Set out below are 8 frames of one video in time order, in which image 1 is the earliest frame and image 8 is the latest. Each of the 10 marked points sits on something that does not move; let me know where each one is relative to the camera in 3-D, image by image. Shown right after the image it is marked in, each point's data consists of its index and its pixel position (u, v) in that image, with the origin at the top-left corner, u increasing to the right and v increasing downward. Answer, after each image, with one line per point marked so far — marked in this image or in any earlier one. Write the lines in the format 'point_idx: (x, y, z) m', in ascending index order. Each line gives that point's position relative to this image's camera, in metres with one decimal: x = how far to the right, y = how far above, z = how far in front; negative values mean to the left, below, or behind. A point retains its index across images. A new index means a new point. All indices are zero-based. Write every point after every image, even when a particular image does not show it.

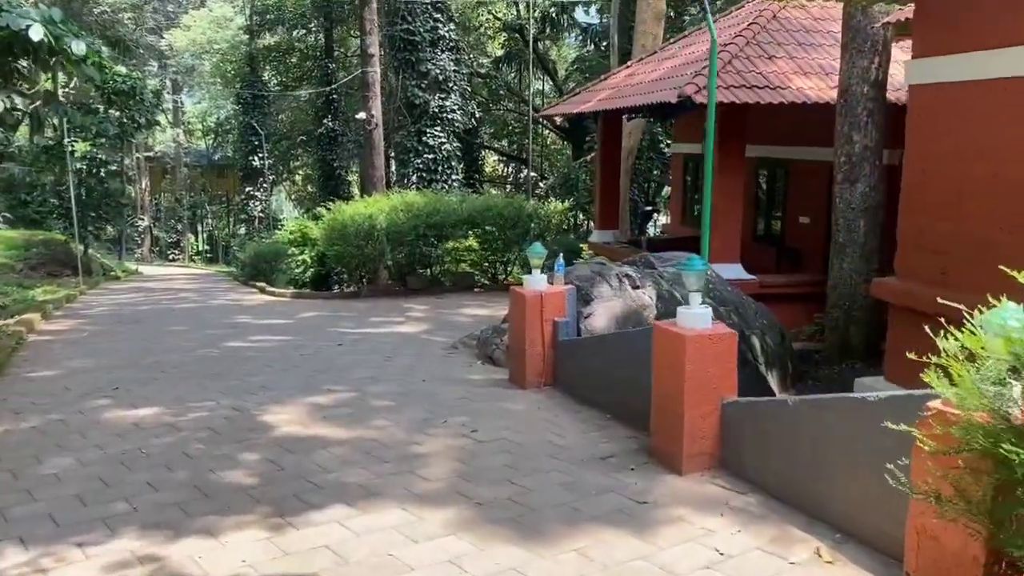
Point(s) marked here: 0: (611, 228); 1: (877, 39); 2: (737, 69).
0: (+1.6, +1.0, +14.2) m
1: (+3.5, +2.4, +8.3) m
2: (+2.5, +2.4, +9.6) m
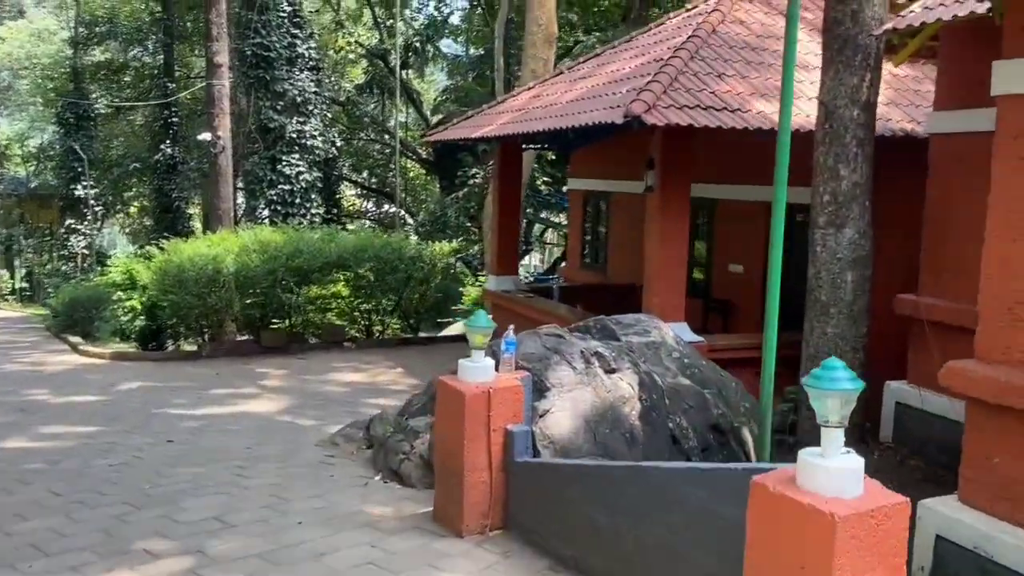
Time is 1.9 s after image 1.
0: (0.0, +0.2, +12.2) m
1: (+2.8, +1.8, +6.8) m
2: (+1.6, +1.8, +7.8) m
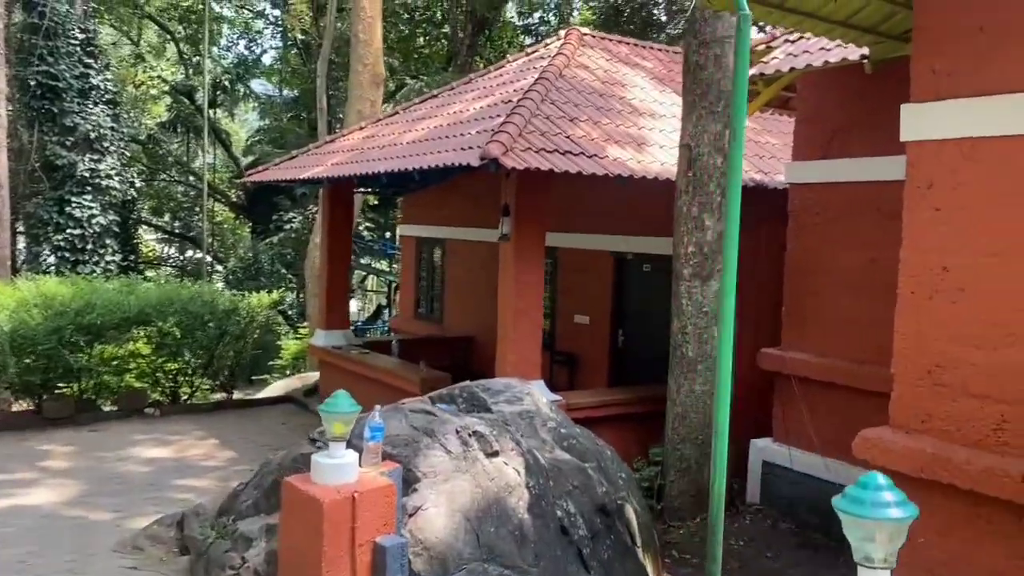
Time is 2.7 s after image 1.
0: (-2.2, -0.5, +11.2) m
1: (+1.6, +1.4, +6.5) m
2: (+0.2, +1.3, +7.3) m
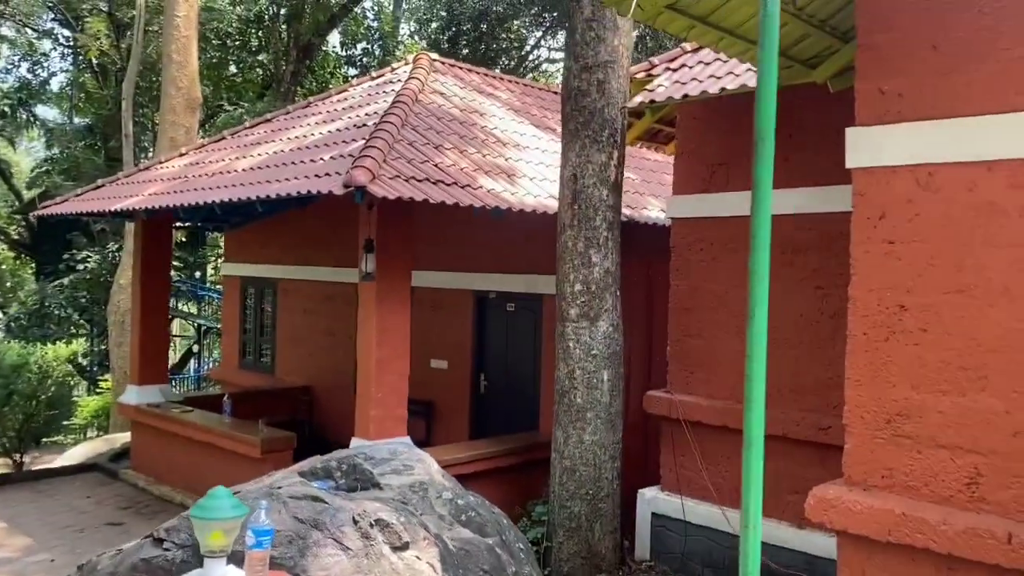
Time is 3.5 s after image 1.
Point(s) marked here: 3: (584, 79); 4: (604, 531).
0: (-4.0, -1.0, +9.8) m
1: (+0.7, +1.1, +6.1) m
2: (-0.8, +1.0, +6.6) m
3: (+0.5, +1.5, +6.1) m
4: (+0.7, -1.7, +6.2) m
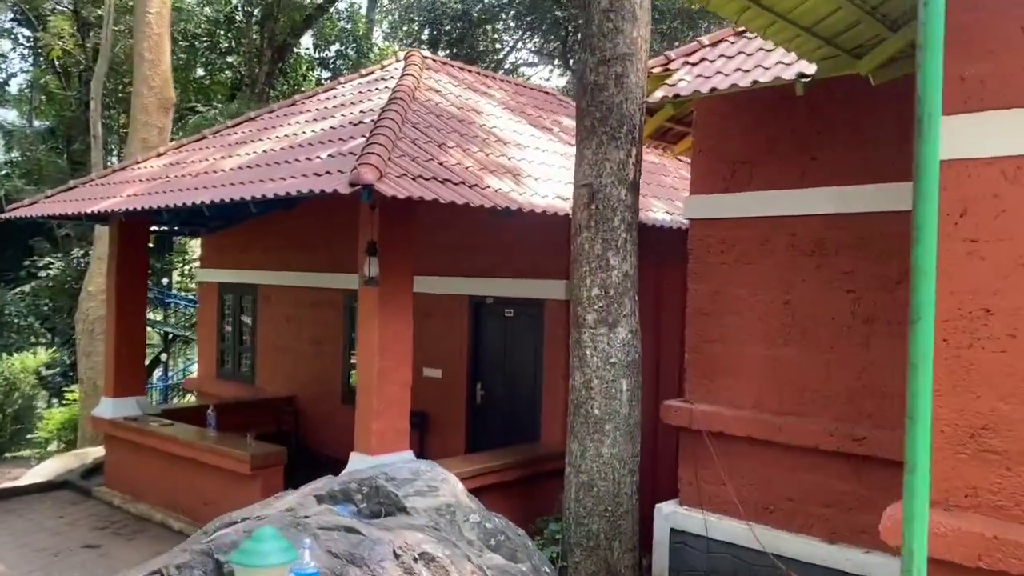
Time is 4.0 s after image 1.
0: (-4.0, -1.1, +9.3) m
1: (+0.8, +1.1, +5.8) m
2: (-0.7, +1.0, +6.2) m
3: (+0.6, +1.4, +5.7) m
4: (+0.7, -1.7, +5.8) m
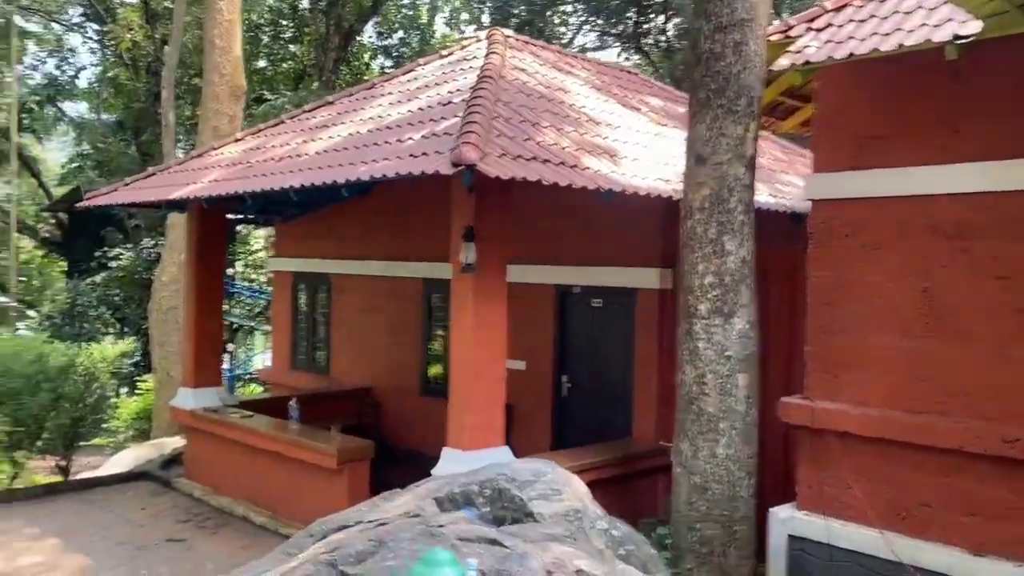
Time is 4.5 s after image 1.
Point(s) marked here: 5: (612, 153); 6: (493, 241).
0: (-3.1, -1.0, +9.1) m
1: (+1.5, +1.2, +5.4) m
2: (0.0, +1.0, +5.9) m
3: (+1.2, +1.5, +5.3) m
4: (+1.4, -1.7, +5.4) m
5: (+0.7, +1.0, +6.5) m
6: (-0.1, +0.3, +6.0) m
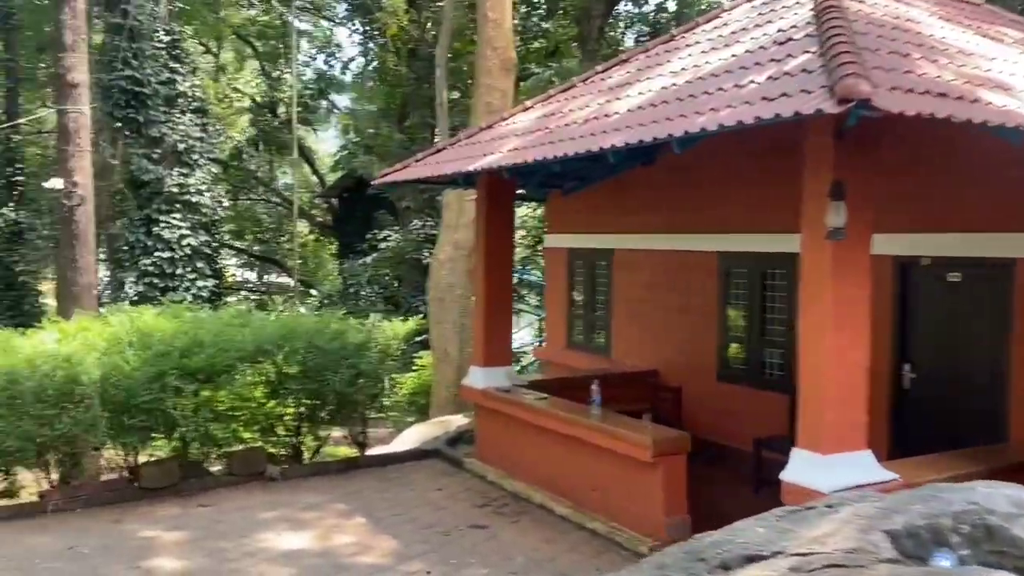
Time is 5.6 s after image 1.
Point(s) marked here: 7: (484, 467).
0: (-0.1, -0.7, +8.8) m
1: (+3.3, +1.3, +3.9) m
2: (+2.0, +1.2, +4.8) m
3: (+3.1, +1.7, +3.9) m
4: (+3.3, -1.5, +4.0) m
5: (+2.9, +1.2, +5.2) m
6: (+2.0, +0.5, +4.9) m
7: (-0.3, -1.8, +8.7) m
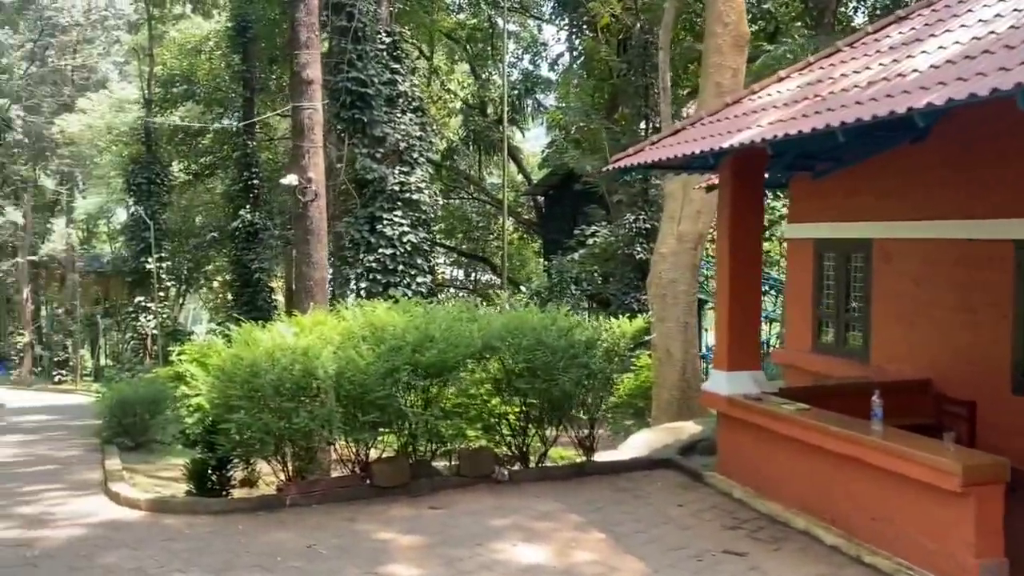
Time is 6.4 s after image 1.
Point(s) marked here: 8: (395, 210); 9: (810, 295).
0: (+2.1, -0.7, +7.9) m
1: (+4.4, +1.4, +2.3) m
2: (+3.3, +1.3, +3.5) m
3: (+4.2, +1.7, +2.4) m
4: (+4.4, -1.5, +2.5) m
5: (+4.3, +1.2, +3.7) m
6: (+3.3, +0.5, +3.7) m
7: (+1.9, -1.7, +7.8) m
8: (-2.1, +1.4, +15.4) m
9: (+3.5, -0.1, +10.2) m
